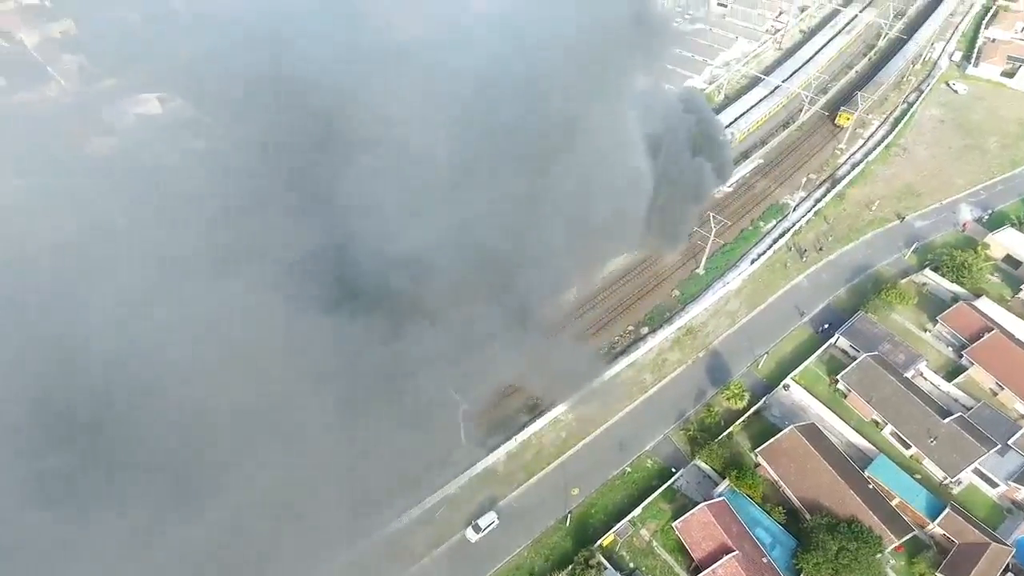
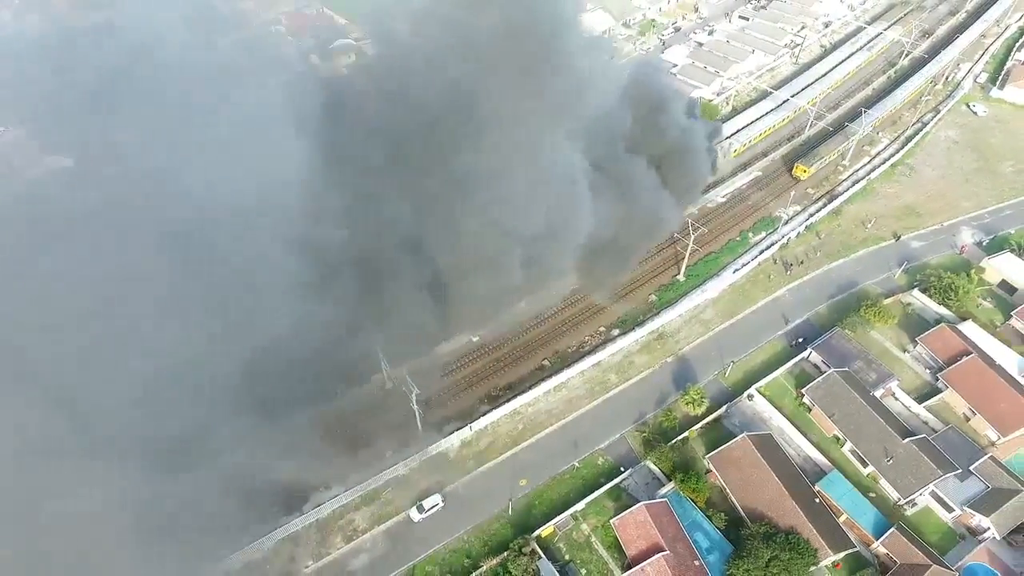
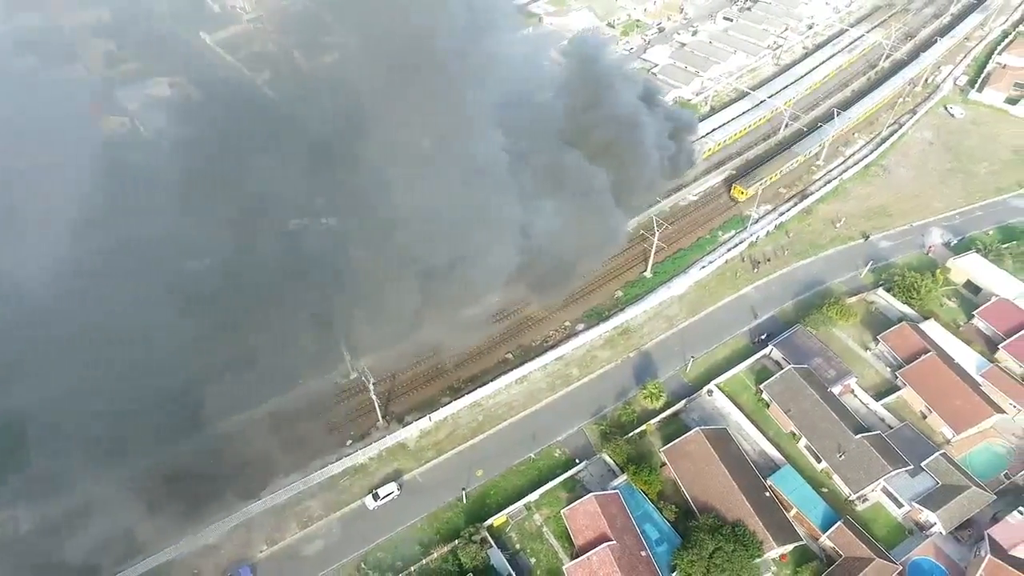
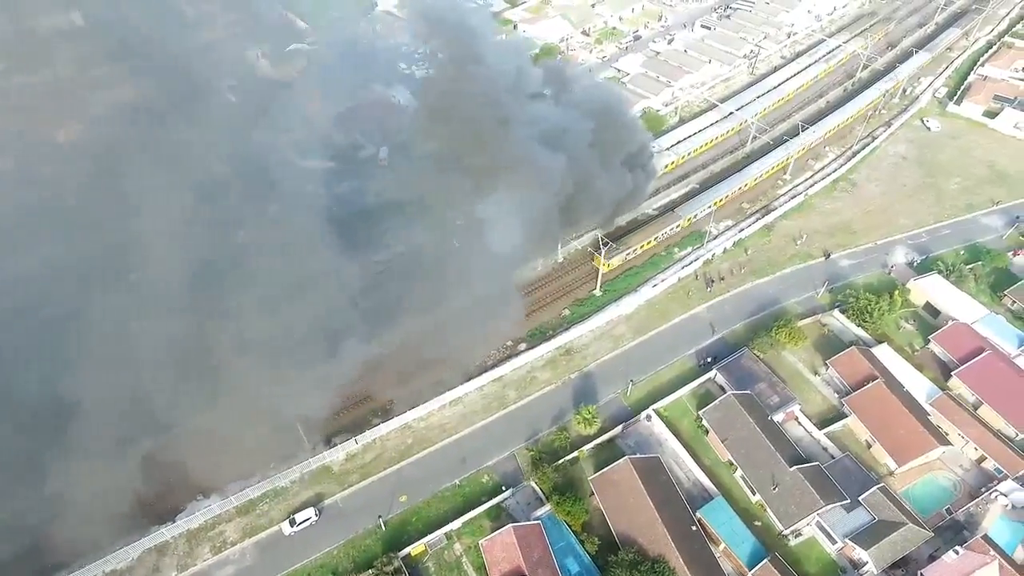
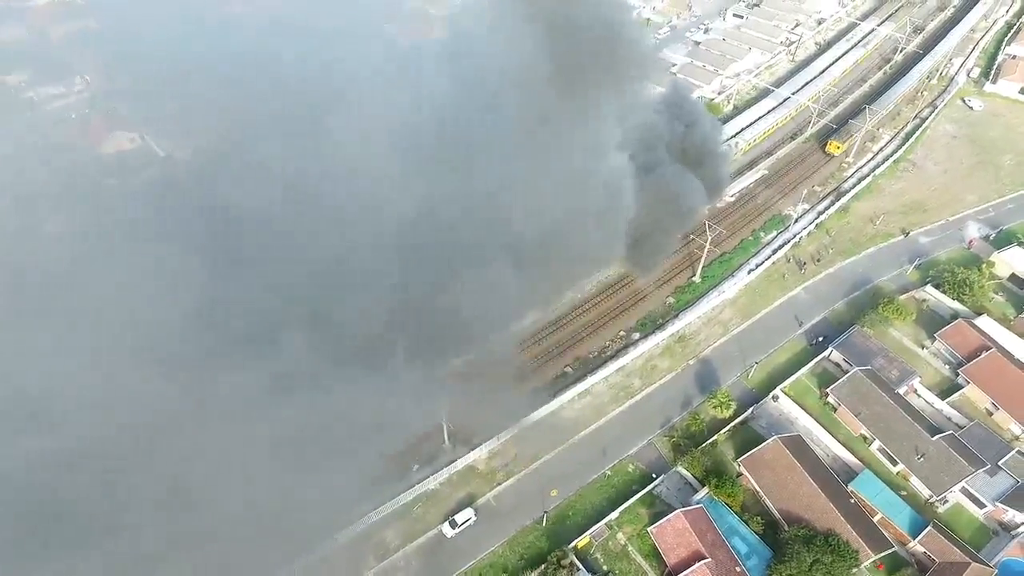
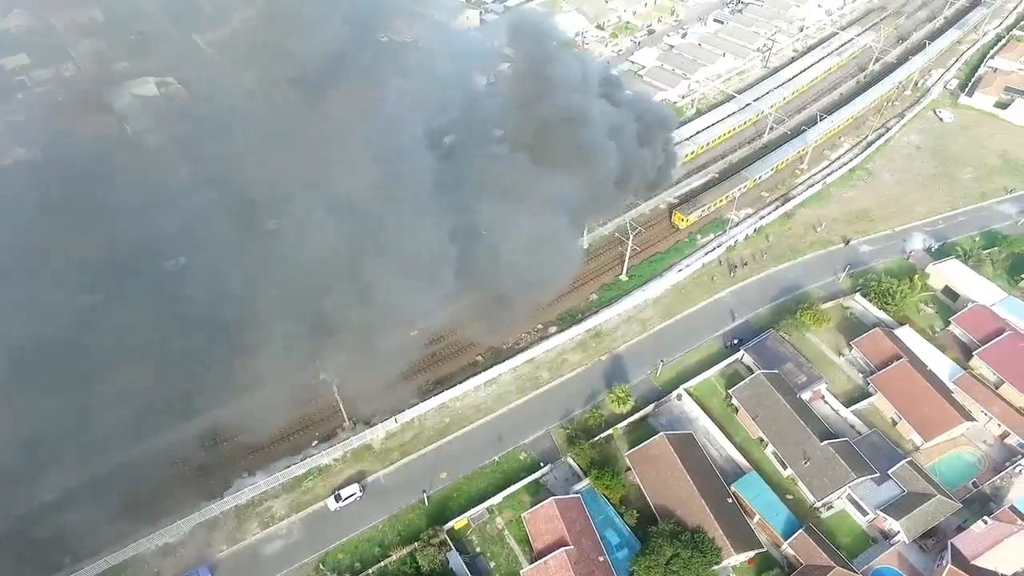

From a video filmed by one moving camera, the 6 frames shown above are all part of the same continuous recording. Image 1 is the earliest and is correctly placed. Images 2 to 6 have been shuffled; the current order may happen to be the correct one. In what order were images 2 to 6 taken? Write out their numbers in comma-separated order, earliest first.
5, 2, 3, 6, 4
